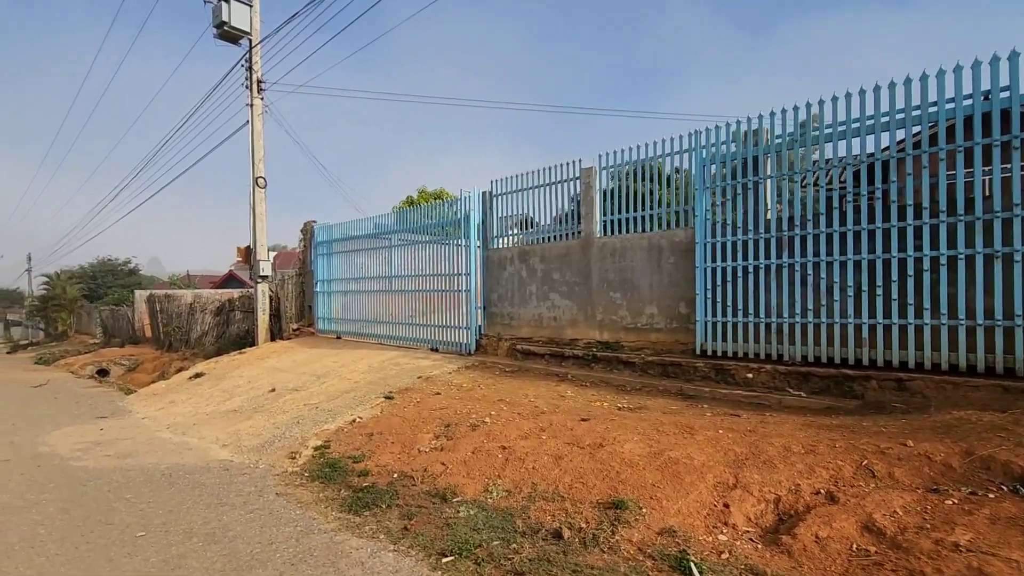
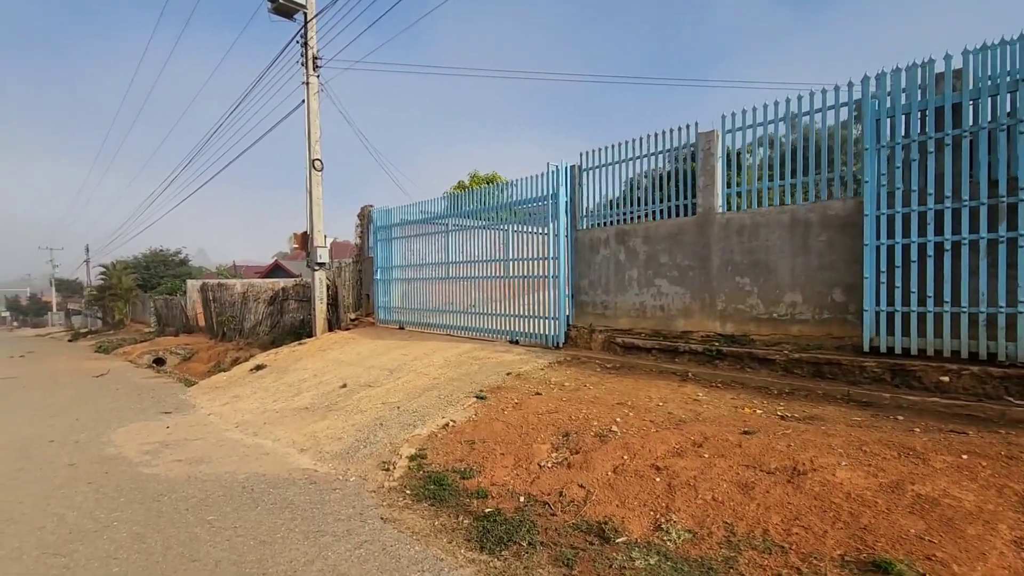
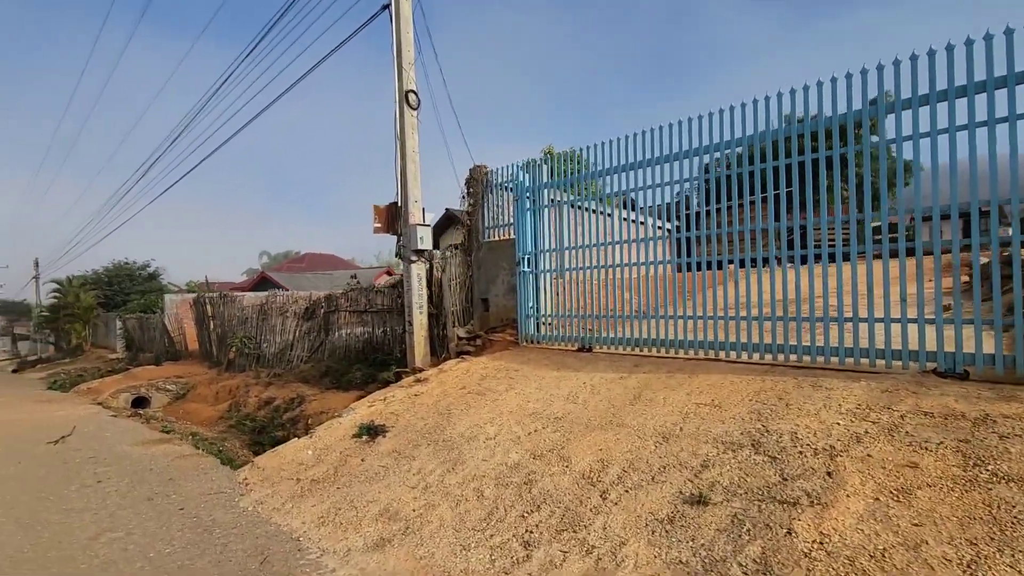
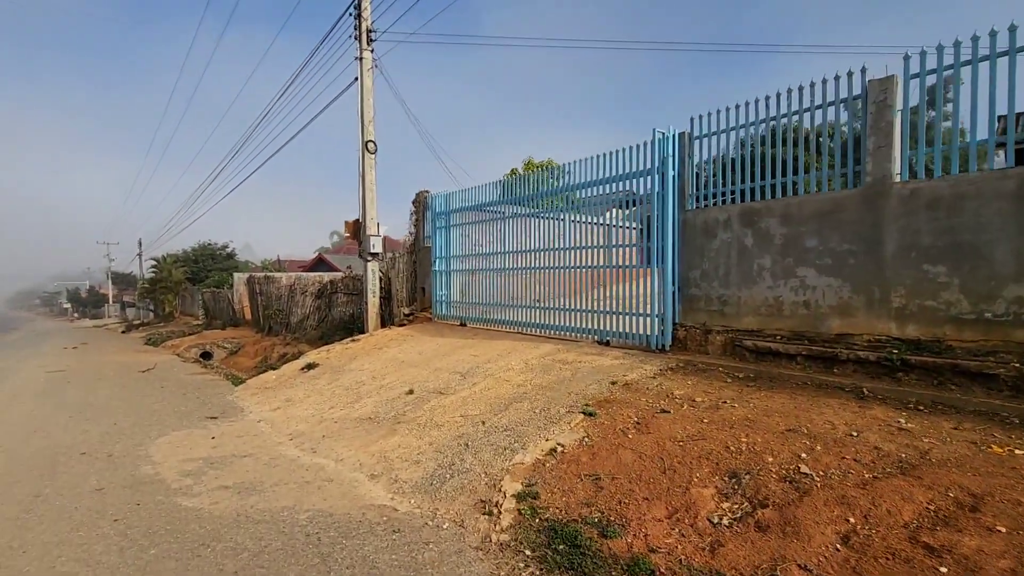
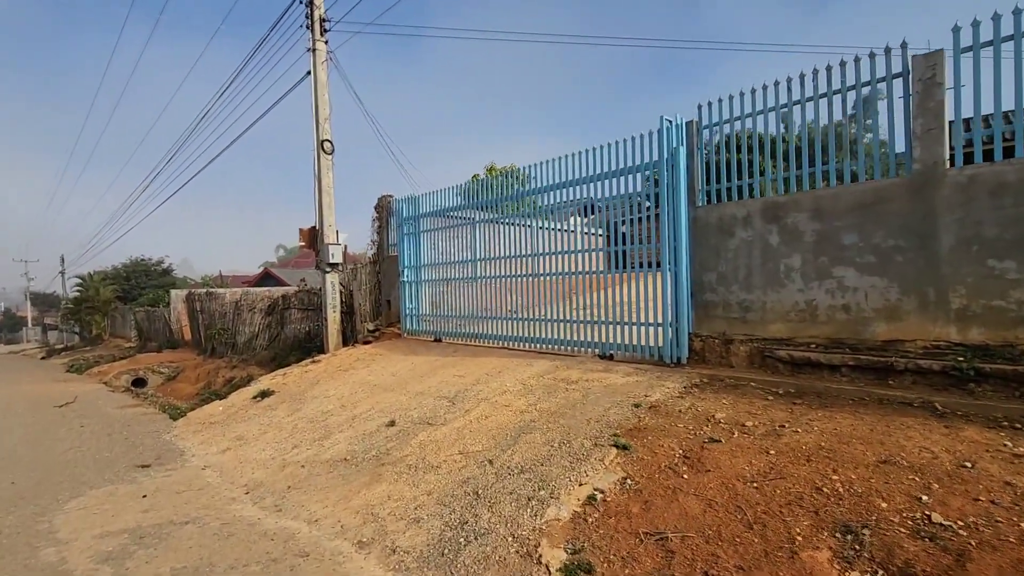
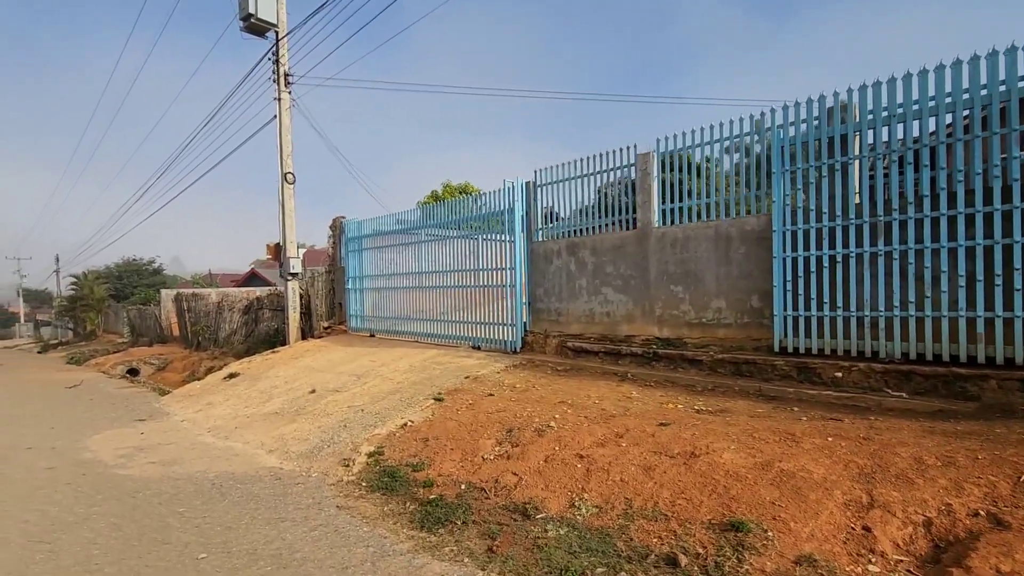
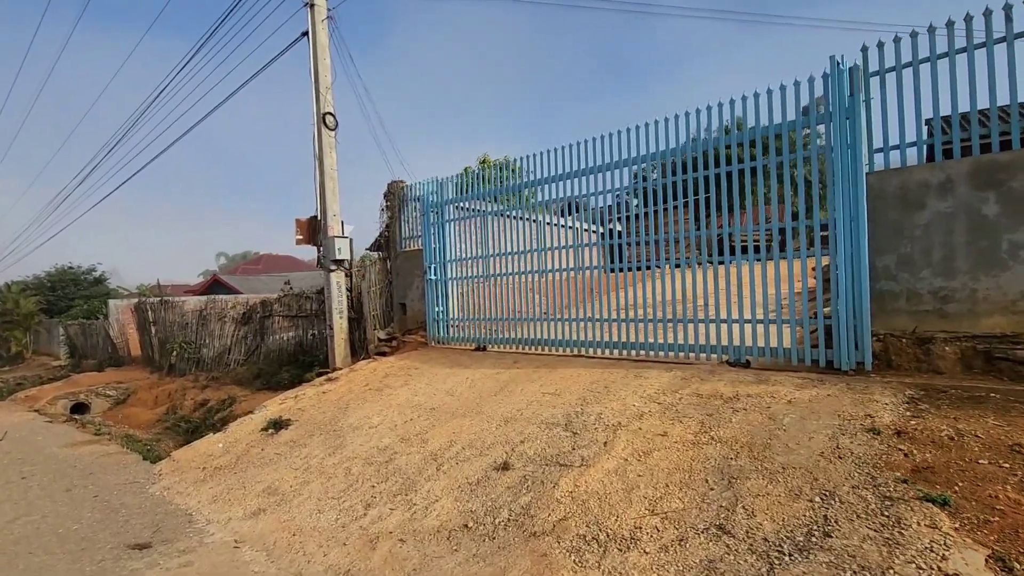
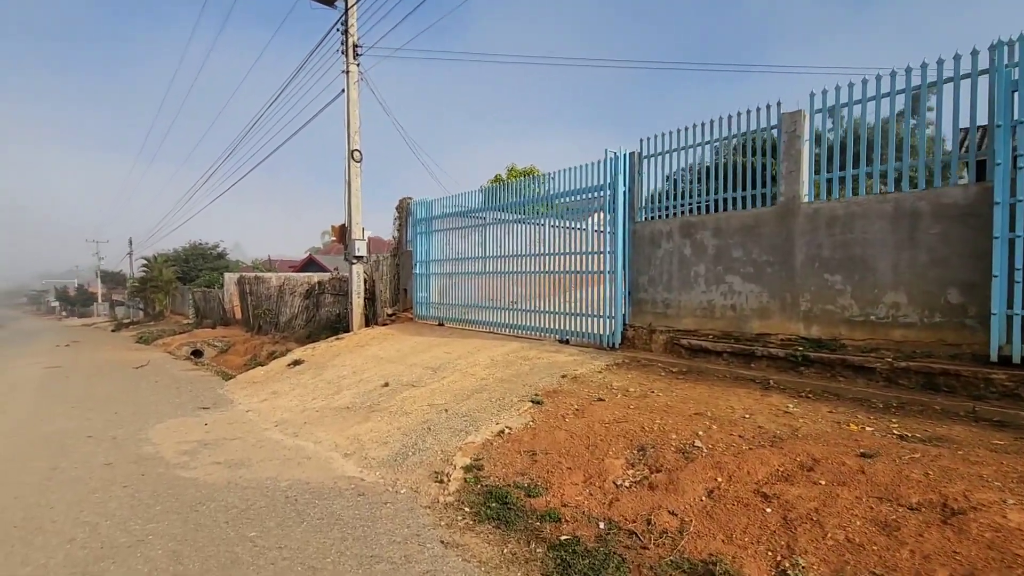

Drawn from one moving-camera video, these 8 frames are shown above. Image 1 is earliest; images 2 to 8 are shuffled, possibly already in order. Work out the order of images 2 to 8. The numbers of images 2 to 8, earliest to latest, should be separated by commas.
6, 2, 8, 4, 5, 7, 3
